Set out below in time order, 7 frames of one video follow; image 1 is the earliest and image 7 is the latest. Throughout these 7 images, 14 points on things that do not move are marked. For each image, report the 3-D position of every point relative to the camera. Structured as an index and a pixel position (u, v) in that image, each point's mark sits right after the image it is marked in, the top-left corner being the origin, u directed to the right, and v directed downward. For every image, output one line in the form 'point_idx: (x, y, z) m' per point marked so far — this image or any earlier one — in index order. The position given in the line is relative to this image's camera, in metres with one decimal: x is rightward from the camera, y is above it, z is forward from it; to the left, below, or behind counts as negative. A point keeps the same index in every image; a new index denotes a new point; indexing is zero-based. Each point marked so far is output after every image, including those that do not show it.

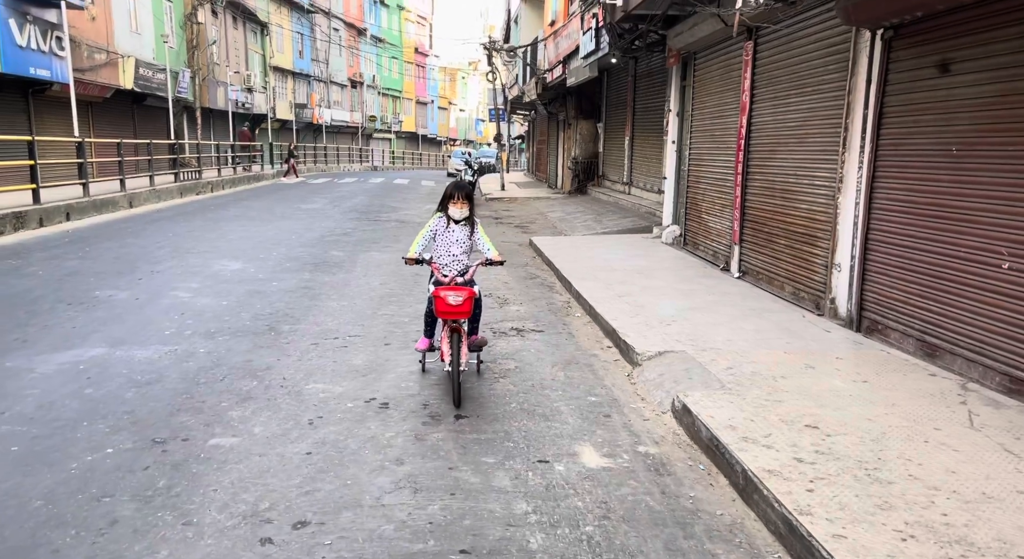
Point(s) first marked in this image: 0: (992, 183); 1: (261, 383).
0: (+2.9, +0.6, +5.1) m
1: (-1.5, -0.6, +5.1) m
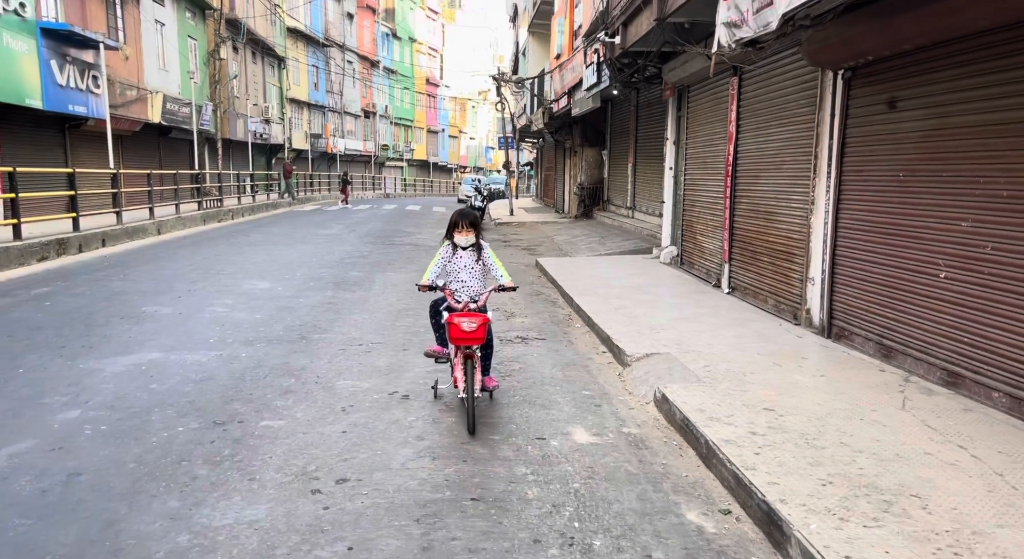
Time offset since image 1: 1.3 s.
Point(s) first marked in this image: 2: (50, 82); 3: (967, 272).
0: (+2.9, +0.5, +5.8) m
1: (-1.5, -0.7, +5.9) m
2: (-9.1, +3.9, +16.3) m
3: (+2.9, 0.0, +5.3) m
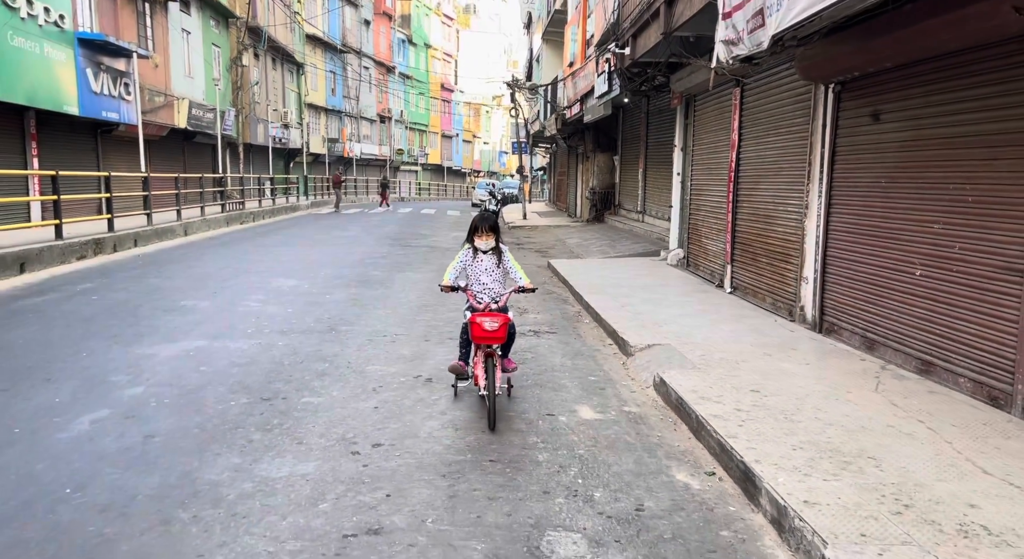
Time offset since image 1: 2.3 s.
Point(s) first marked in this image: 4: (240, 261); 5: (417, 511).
0: (+3.1, +0.6, +6.4) m
1: (-1.4, -0.7, +6.5) m
2: (-8.8, +3.9, +17.1) m
3: (+3.0, 0.0, +5.9) m
4: (-4.5, +0.3, +13.7) m
5: (-0.4, -1.0, +3.7) m
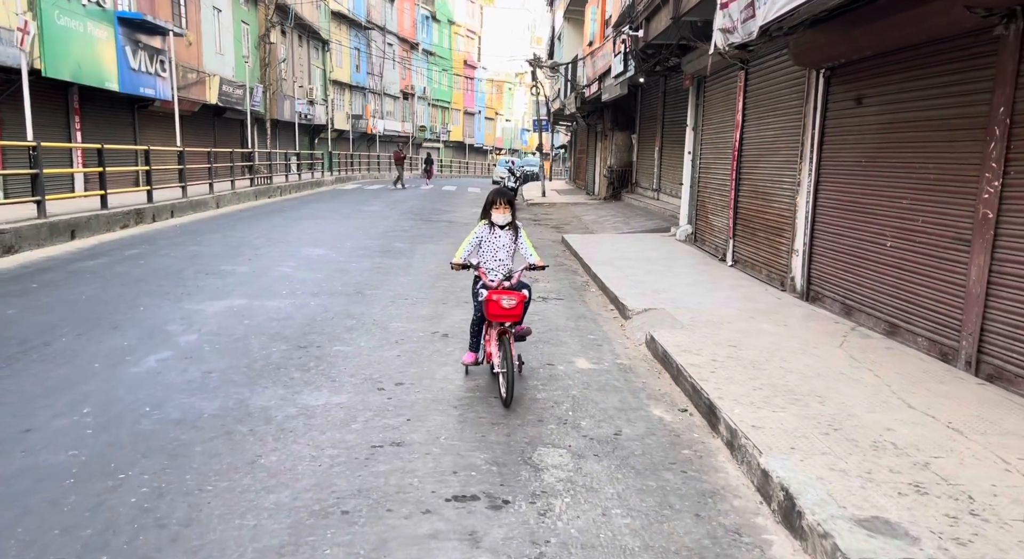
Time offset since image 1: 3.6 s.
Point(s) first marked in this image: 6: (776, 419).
0: (+3.1, +0.8, +7.0) m
1: (-1.3, -0.4, +7.3) m
2: (-8.4, +4.6, +17.9) m
3: (+3.1, +0.3, +6.5) m
4: (-4.3, +0.8, +14.5) m
5: (-0.4, -0.8, +4.4) m
6: (+1.4, -0.7, +4.3) m
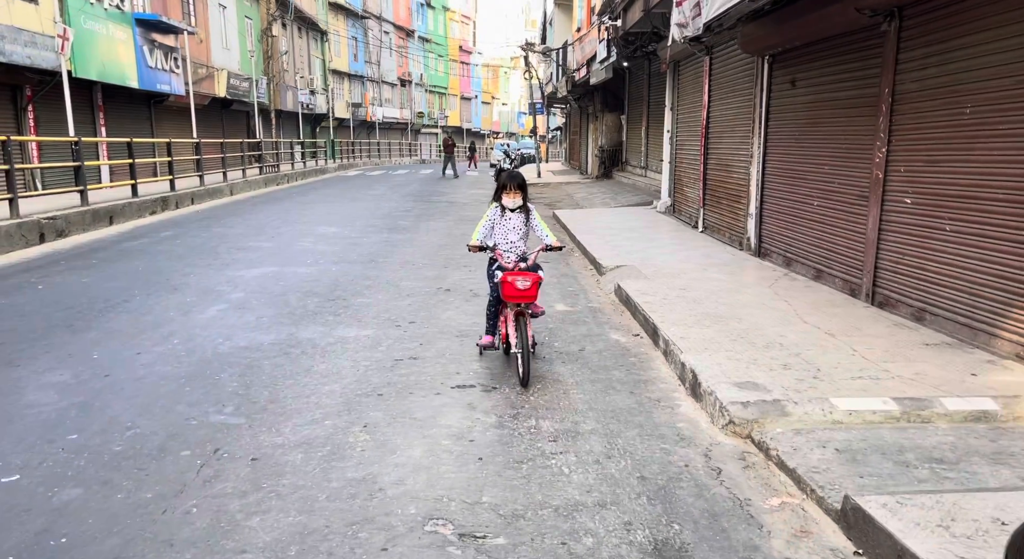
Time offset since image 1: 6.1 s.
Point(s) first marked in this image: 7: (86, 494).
0: (+3.0, +1.3, +8.4) m
1: (-1.4, 0.0, +8.6) m
2: (-8.6, +5.0, +19.2) m
3: (+3.0, +0.7, +7.9) m
4: (-4.4, +1.3, +15.9) m
5: (-0.5, -0.5, +5.8) m
6: (+1.3, -0.4, +5.7) m
7: (-1.8, -0.9, +3.4) m
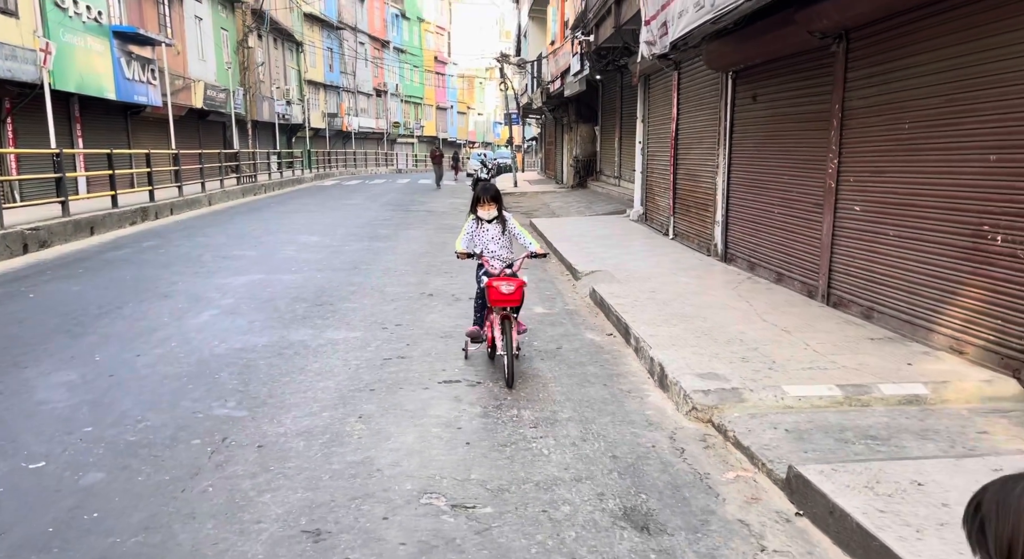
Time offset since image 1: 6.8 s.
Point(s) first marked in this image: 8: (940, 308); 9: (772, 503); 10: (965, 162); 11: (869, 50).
0: (+2.8, +1.2, +8.9) m
1: (-1.7, -0.1, +9.0) m
2: (-9.2, +4.8, +19.4) m
3: (+2.8, +0.7, +8.3) m
4: (-4.8, +1.1, +16.2) m
5: (-0.7, -0.5, +6.2) m
6: (+1.2, -0.4, +6.2) m
7: (-1.8, -0.9, +3.8) m
8: (+2.9, -0.2, +5.5) m
9: (+1.1, -0.9, +3.4) m
10: (+2.9, +0.8, +5.3) m
11: (+2.8, +1.8, +6.5) m
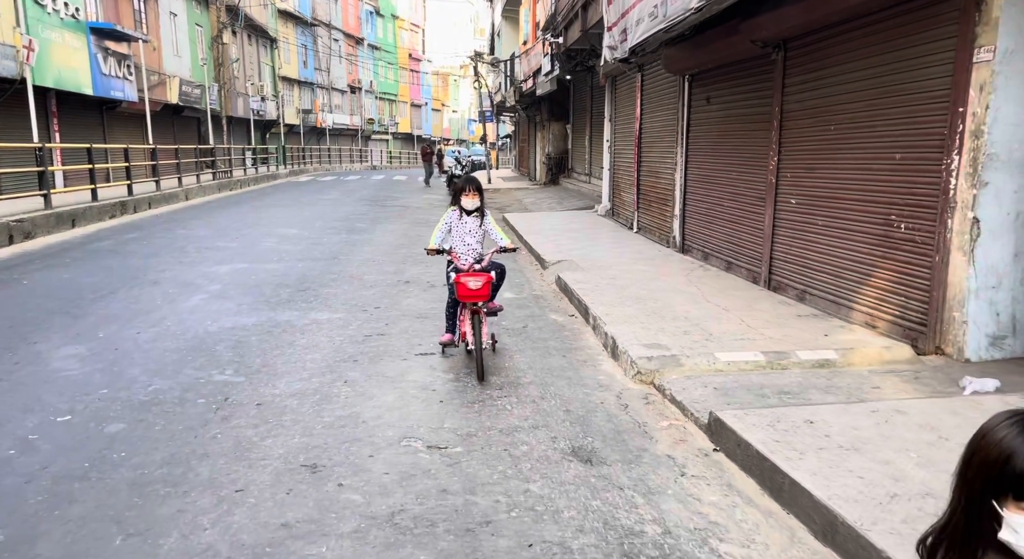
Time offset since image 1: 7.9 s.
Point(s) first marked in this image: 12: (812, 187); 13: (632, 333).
0: (+2.4, +1.4, +9.6) m
1: (-2.0, +0.1, +9.6) m
2: (-9.8, +4.9, +19.7) m
3: (+2.4, +0.8, +9.1) m
4: (-5.4, +1.3, +16.7) m
5: (-0.9, -0.4, +6.8) m
6: (+0.9, -0.3, +6.8) m
7: (-2.0, -0.8, +4.3) m
8: (+2.6, -0.1, +6.2) m
9: (+0.9, -0.8, +4.1) m
10: (+2.7, +0.9, +6.0) m
11: (+2.5, +1.9, +7.2) m
12: (+2.6, +0.8, +7.0) m
13: (+0.9, -0.4, +5.9) m
